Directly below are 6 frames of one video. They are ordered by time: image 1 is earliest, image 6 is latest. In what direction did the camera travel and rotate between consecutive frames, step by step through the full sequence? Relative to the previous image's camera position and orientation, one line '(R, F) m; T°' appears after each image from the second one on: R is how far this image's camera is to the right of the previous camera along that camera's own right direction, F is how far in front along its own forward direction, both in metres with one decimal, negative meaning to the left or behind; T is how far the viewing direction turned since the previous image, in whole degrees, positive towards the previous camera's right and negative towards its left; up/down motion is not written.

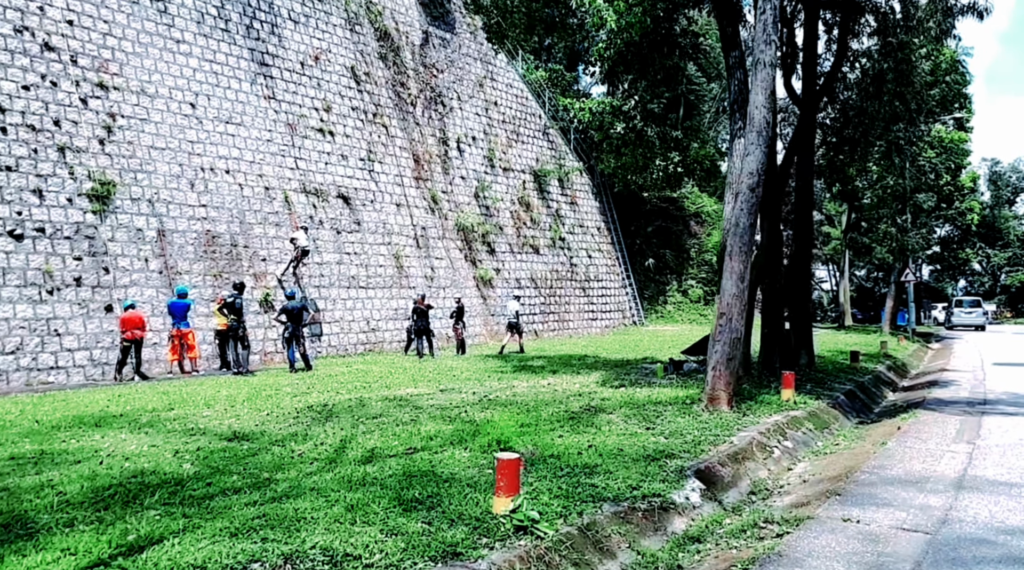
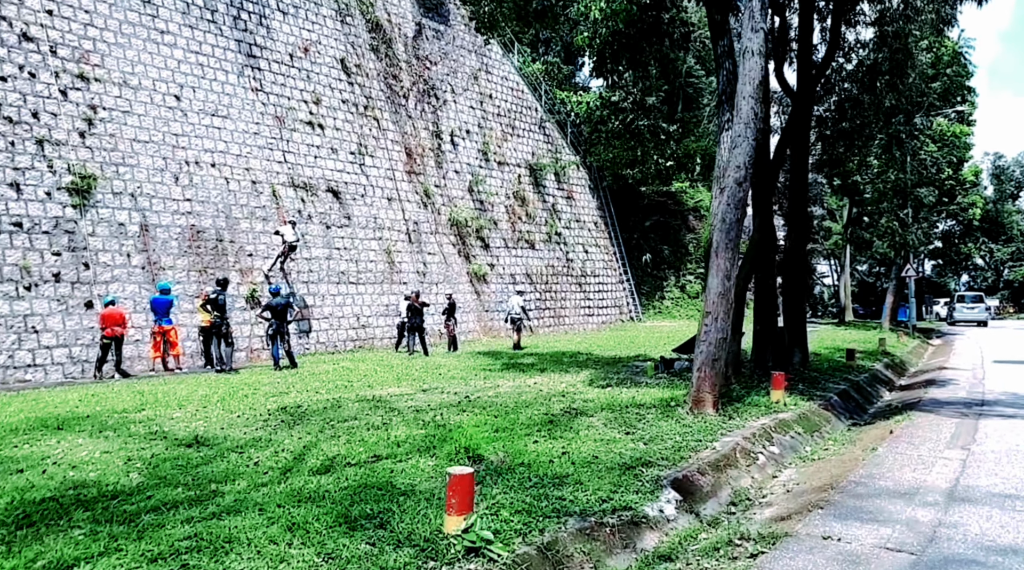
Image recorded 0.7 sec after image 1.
(+0.2, +0.3) m; 0°
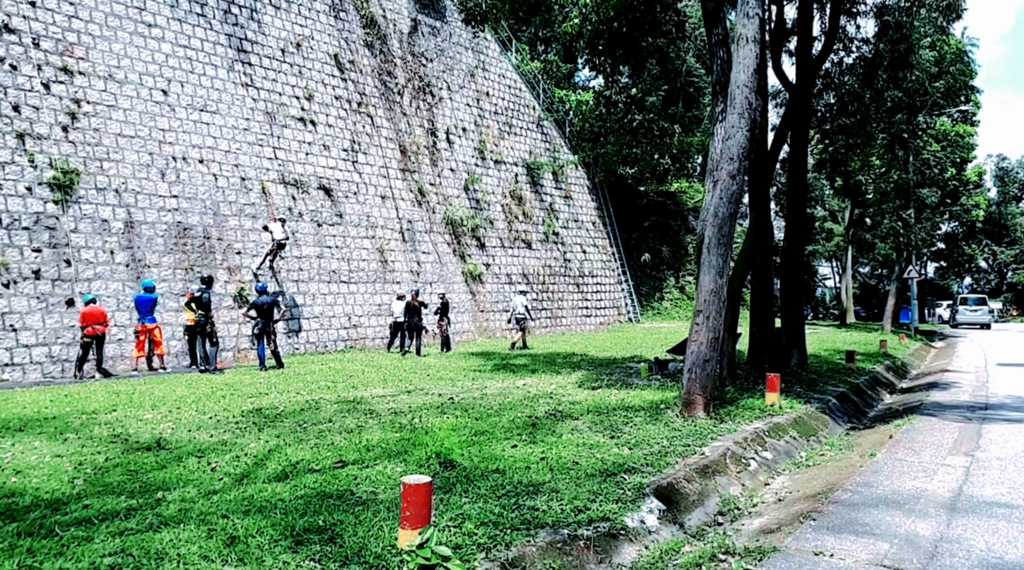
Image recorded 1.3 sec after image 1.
(+0.2, +0.4) m; 0°
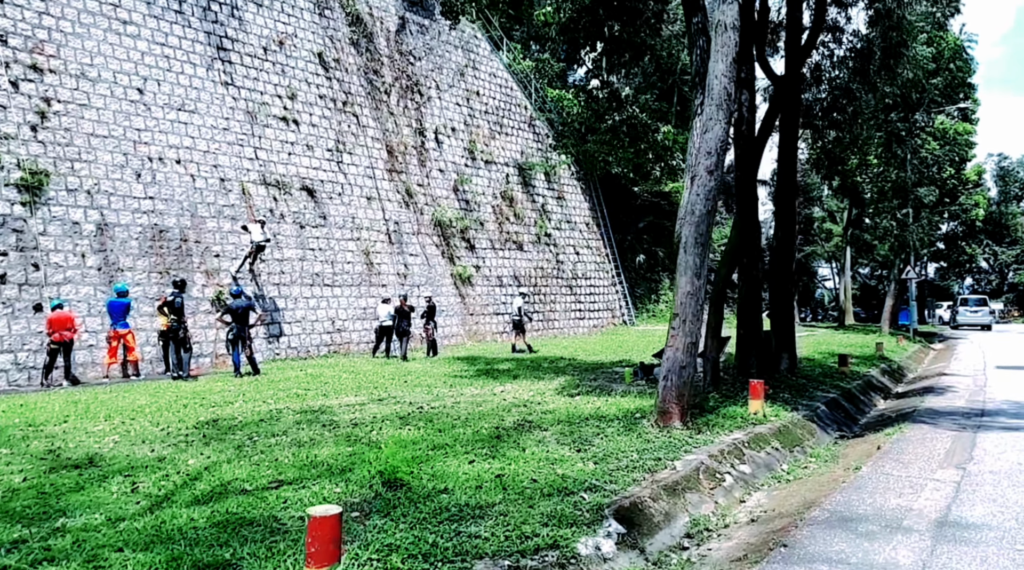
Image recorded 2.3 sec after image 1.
(+0.3, +0.4) m; 0°
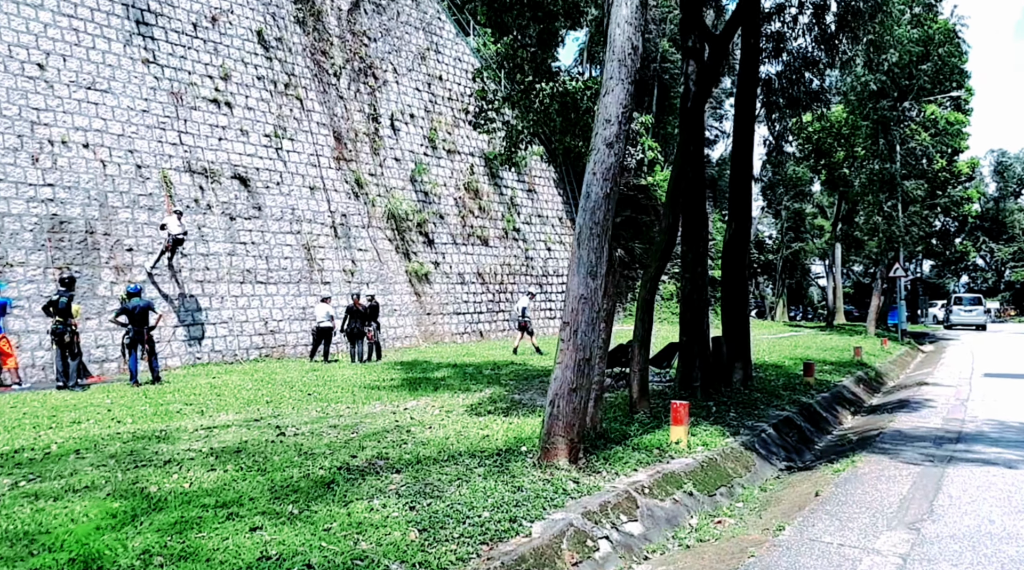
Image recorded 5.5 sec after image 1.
(+1.0, +1.5) m; 0°
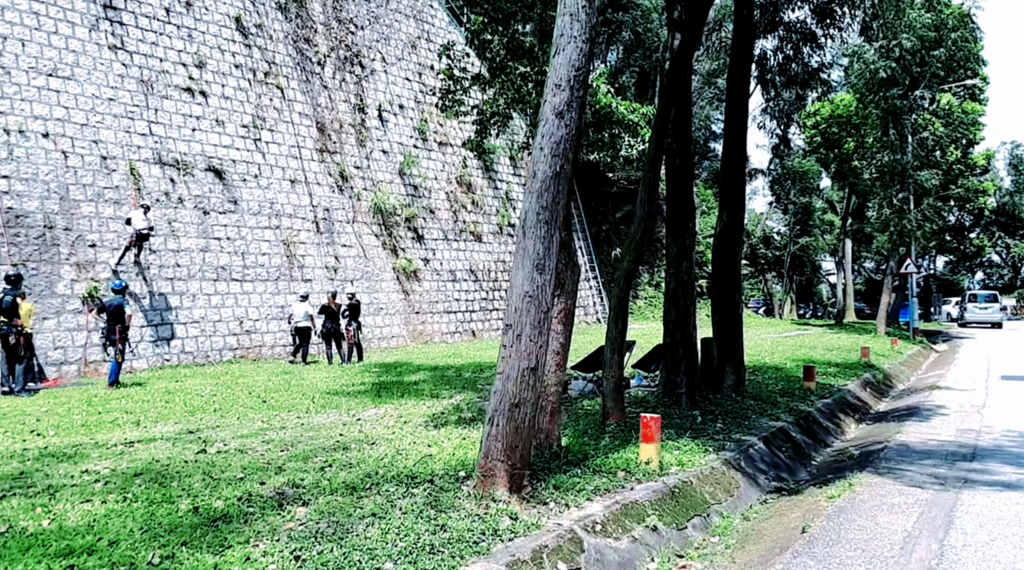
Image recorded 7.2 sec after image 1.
(+0.4, +0.9) m; -1°
